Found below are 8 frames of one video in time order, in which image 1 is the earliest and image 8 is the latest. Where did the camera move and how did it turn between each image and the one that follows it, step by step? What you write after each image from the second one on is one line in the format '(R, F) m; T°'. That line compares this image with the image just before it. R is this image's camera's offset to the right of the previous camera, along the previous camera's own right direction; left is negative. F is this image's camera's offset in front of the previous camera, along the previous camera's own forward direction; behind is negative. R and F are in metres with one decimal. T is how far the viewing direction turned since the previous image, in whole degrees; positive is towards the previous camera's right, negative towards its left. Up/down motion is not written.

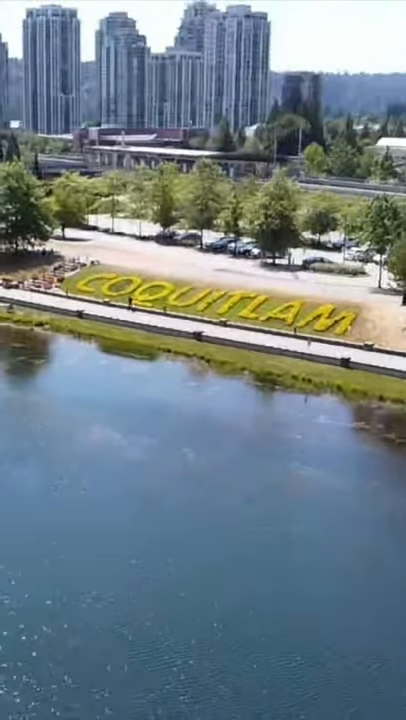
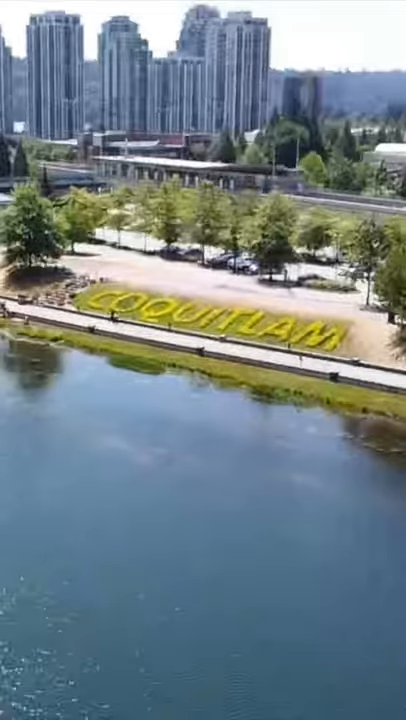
(0.0, -2.4) m; 0°
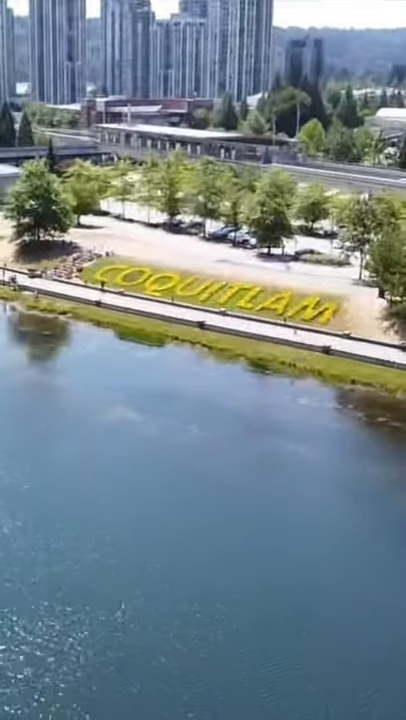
(+0.1, -1.7) m; 0°
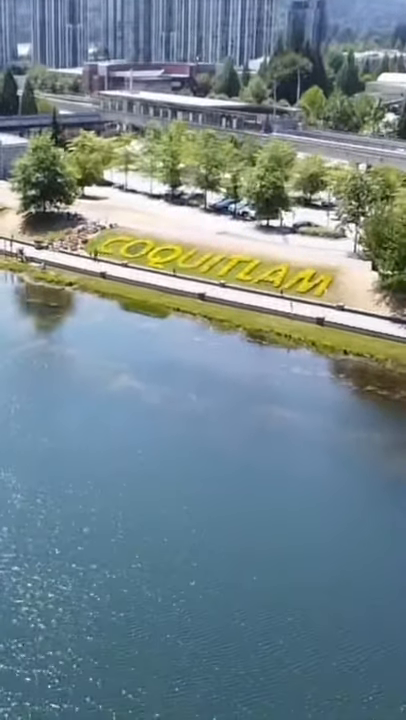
(+0.1, -1.4) m; 0°
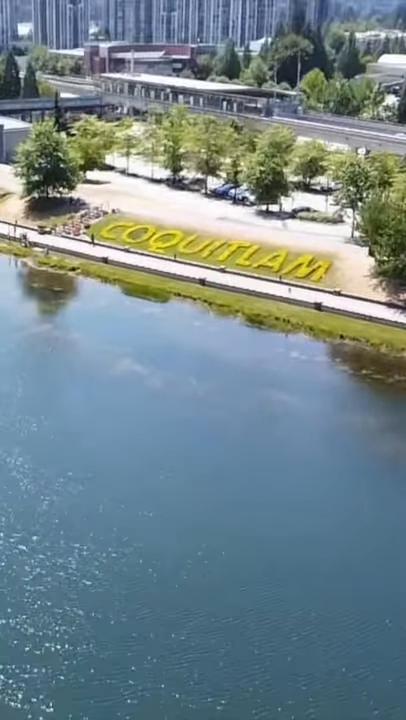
(0.0, -0.7) m; 0°
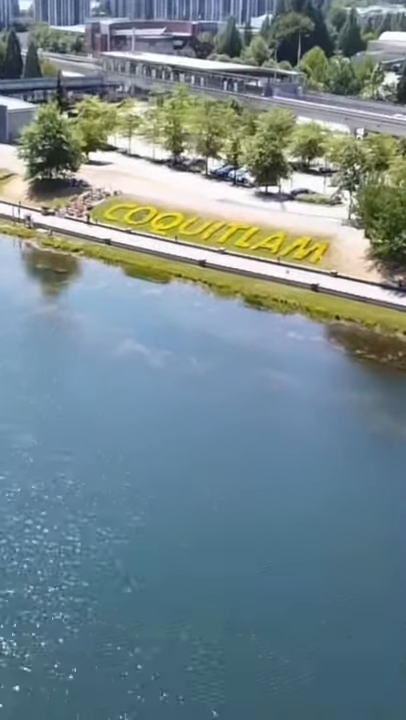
(0.0, -0.9) m; 0°
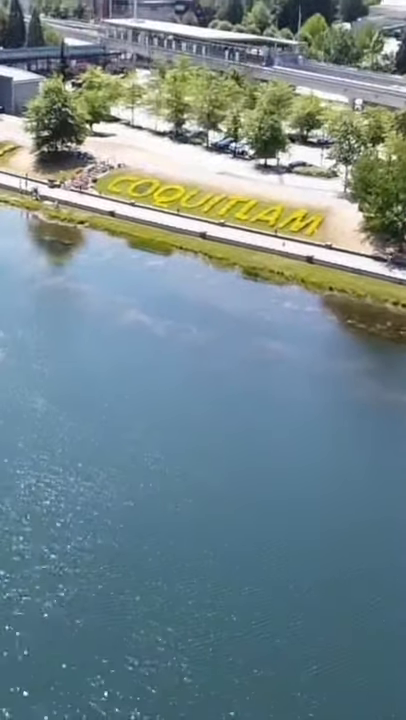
(+0.1, -1.6) m; 0°
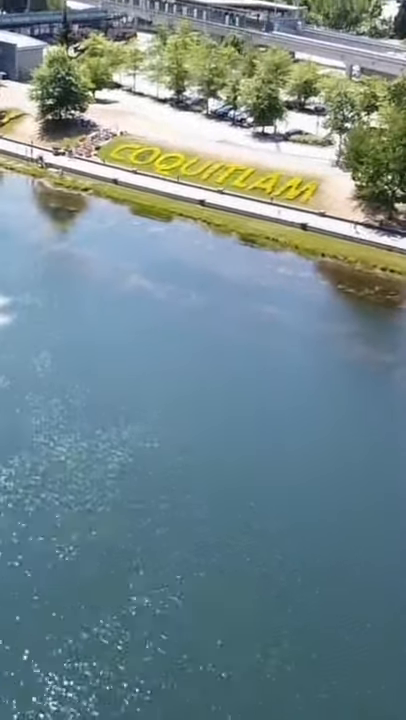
(+0.1, -1.6) m; 0°
